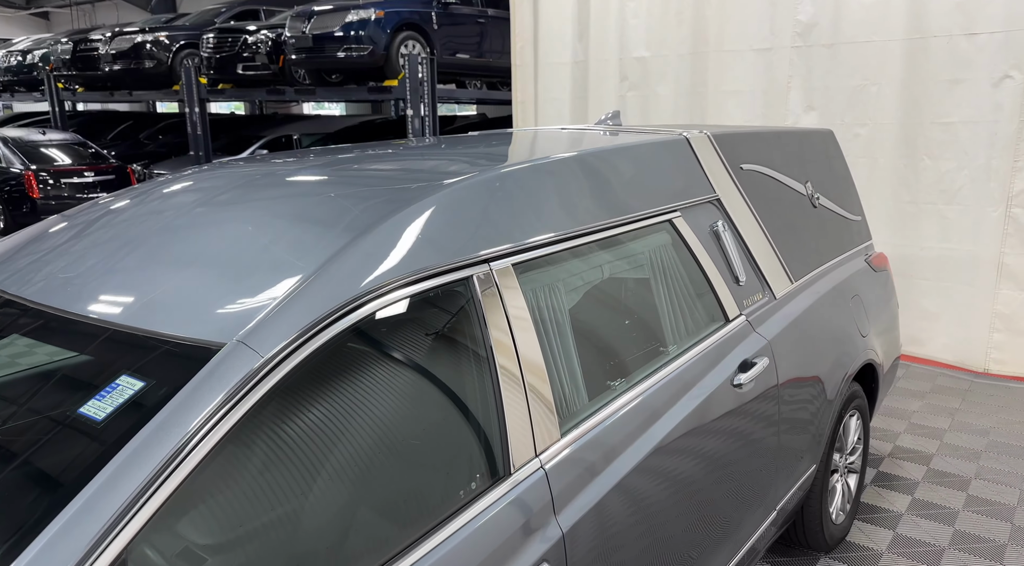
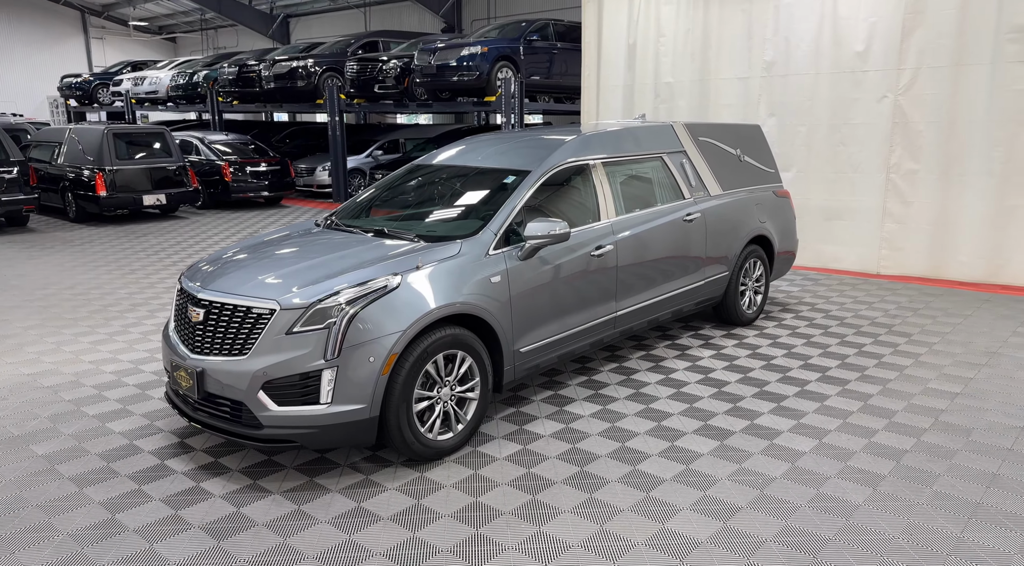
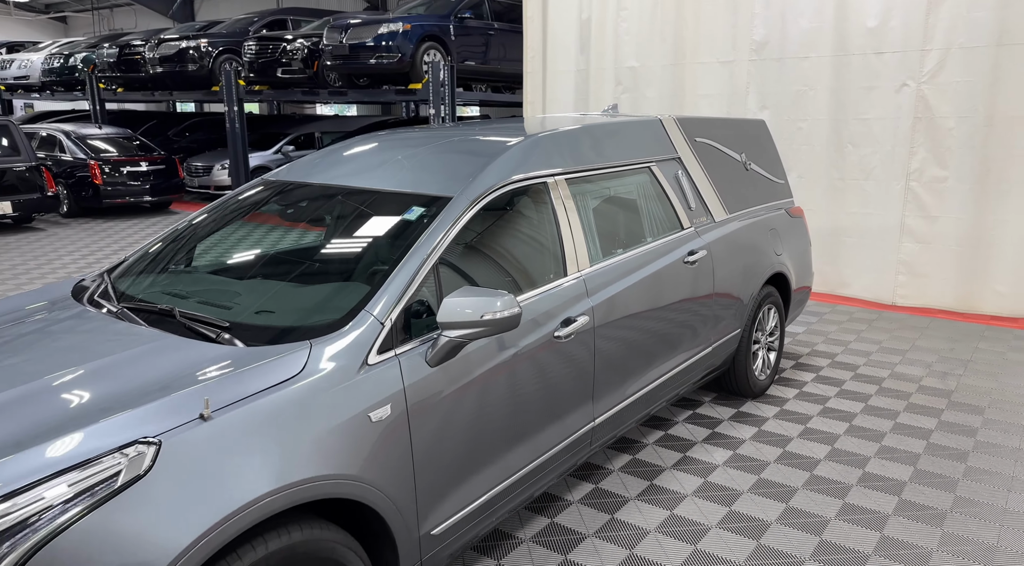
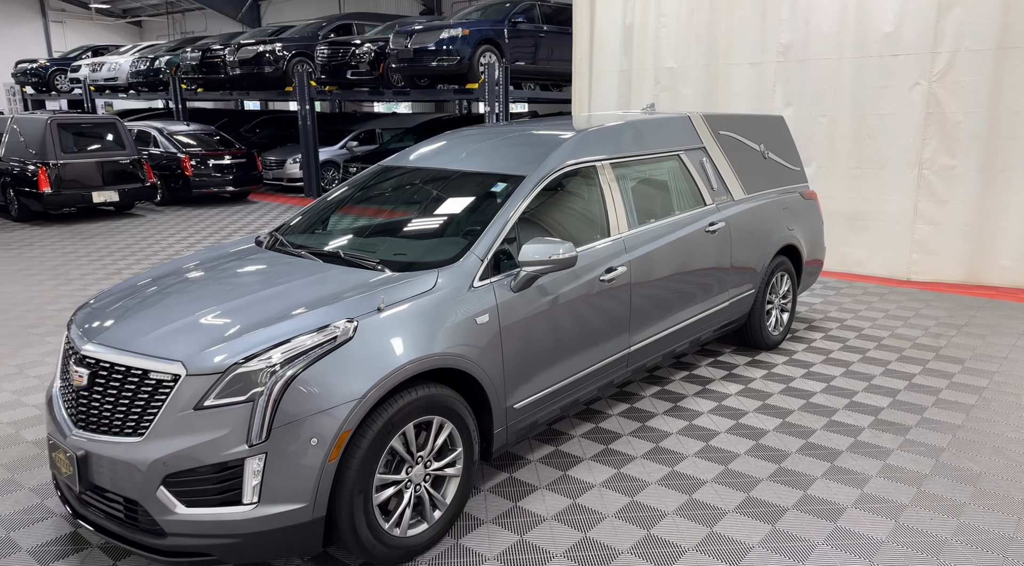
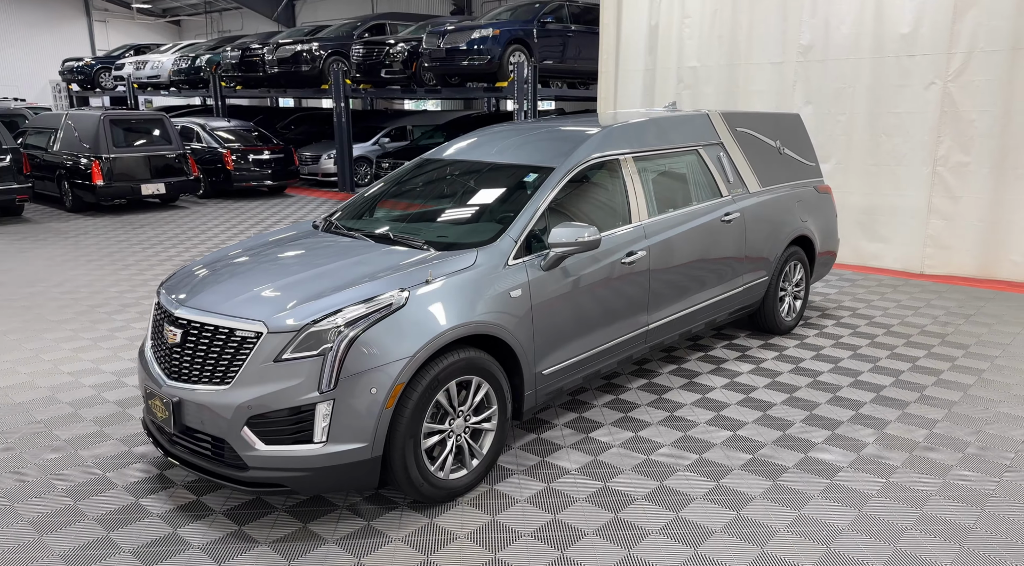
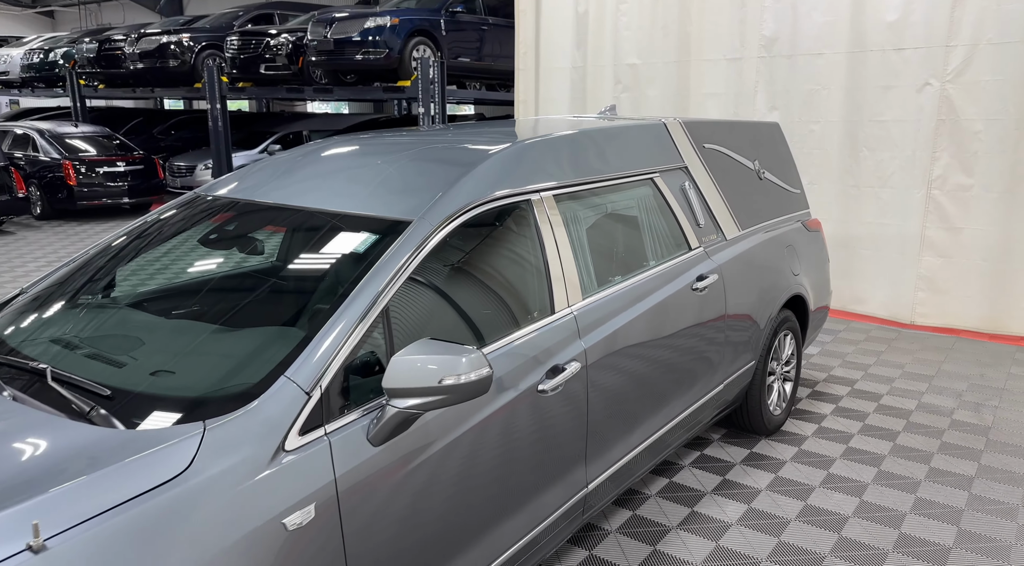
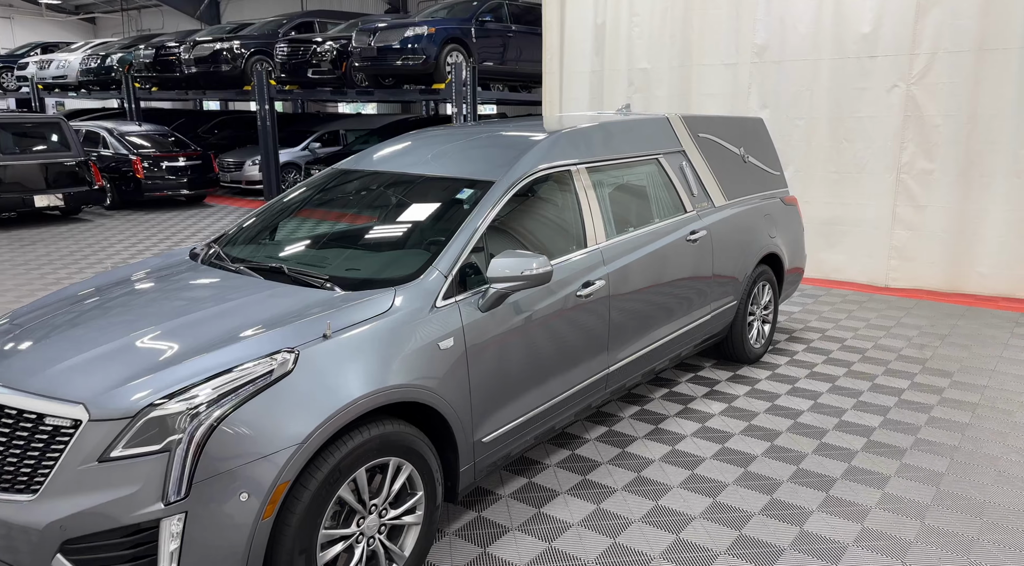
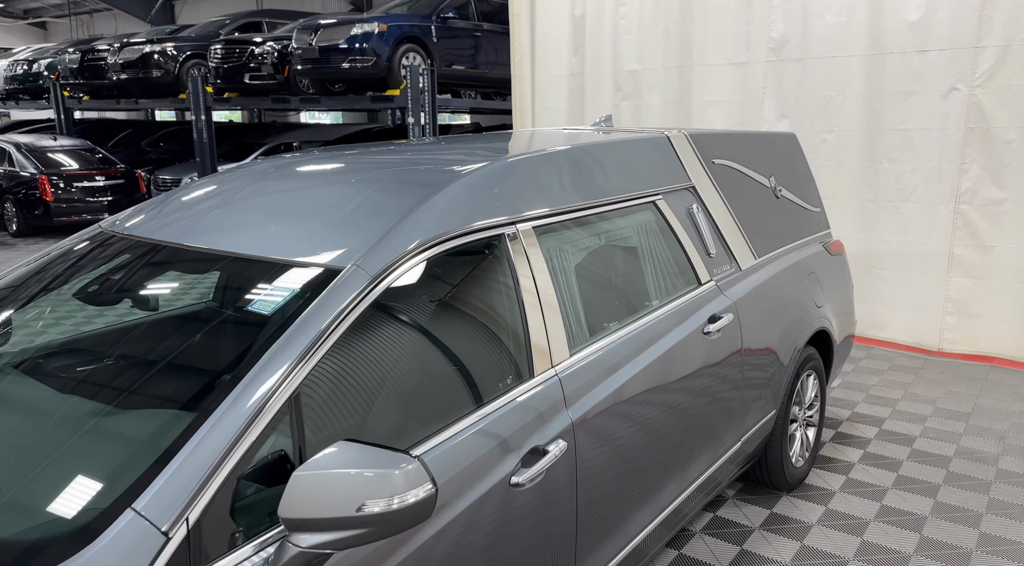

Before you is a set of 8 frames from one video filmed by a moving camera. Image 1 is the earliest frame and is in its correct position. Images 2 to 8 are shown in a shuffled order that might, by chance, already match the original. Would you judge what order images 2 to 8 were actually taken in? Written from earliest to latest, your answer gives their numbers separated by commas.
8, 6, 3, 7, 4, 5, 2
